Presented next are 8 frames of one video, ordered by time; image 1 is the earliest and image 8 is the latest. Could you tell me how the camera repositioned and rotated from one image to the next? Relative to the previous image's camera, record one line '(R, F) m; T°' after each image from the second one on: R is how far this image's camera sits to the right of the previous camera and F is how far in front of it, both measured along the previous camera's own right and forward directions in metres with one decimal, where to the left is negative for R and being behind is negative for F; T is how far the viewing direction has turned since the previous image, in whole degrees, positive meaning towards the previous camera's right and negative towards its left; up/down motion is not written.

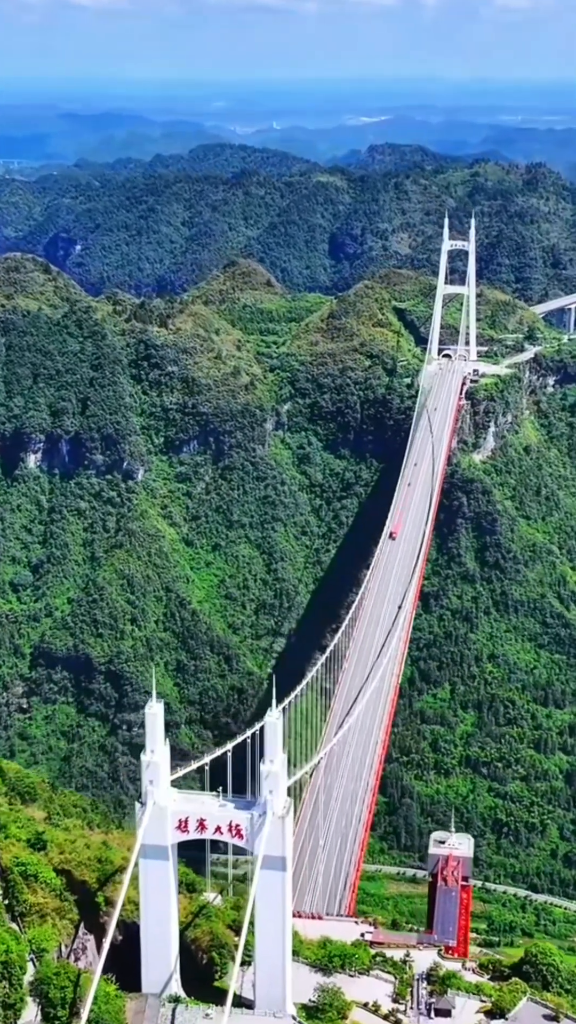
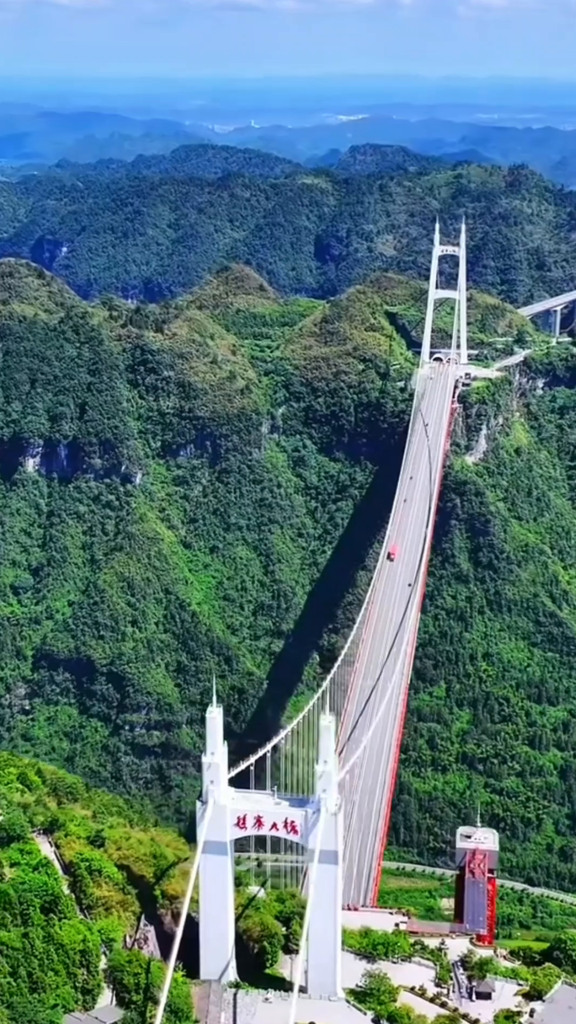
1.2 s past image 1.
(-0.8, -1.0) m; +1°
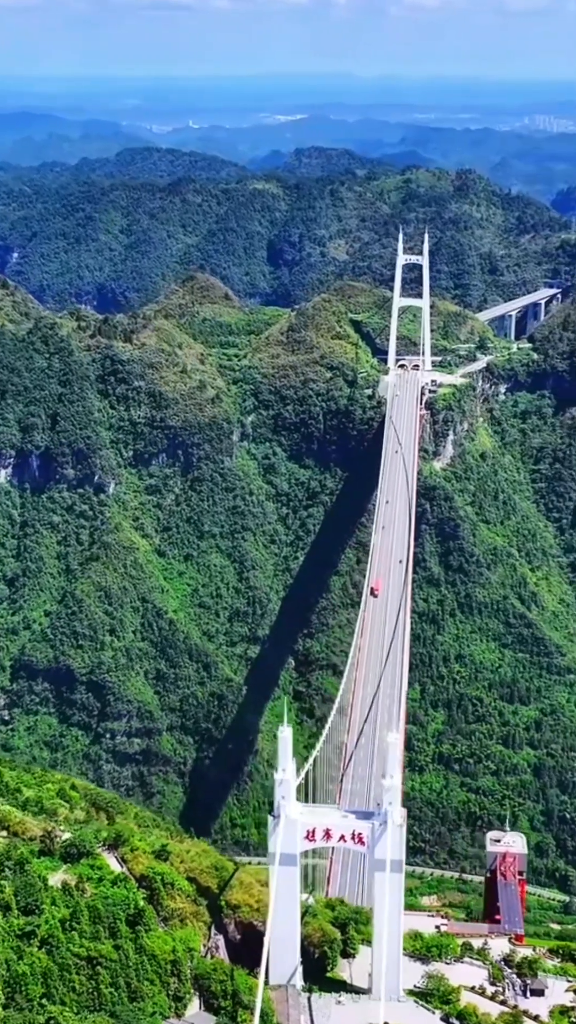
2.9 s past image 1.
(-1.4, -0.9) m; +2°
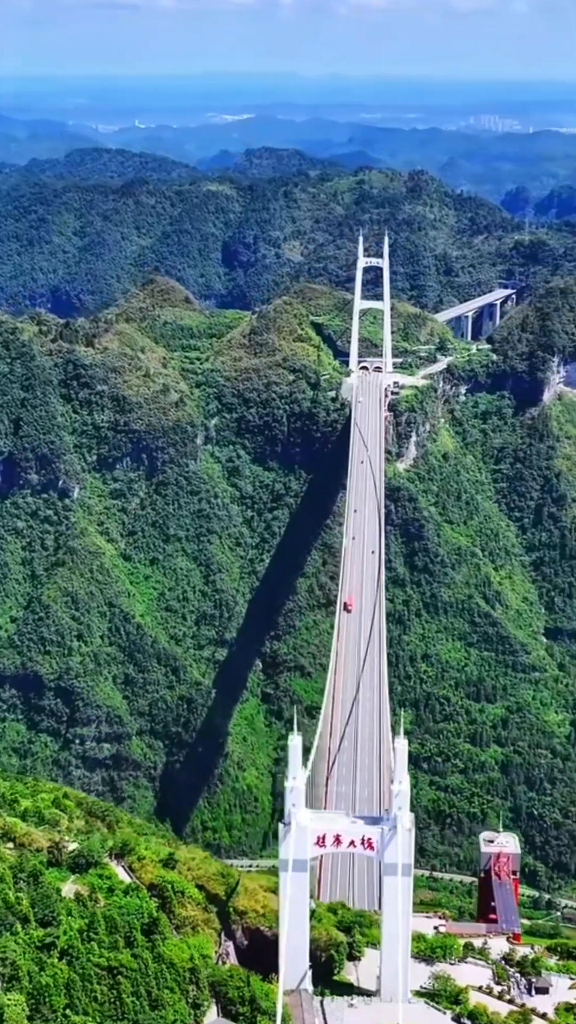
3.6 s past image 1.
(-0.6, -0.2) m; +2°
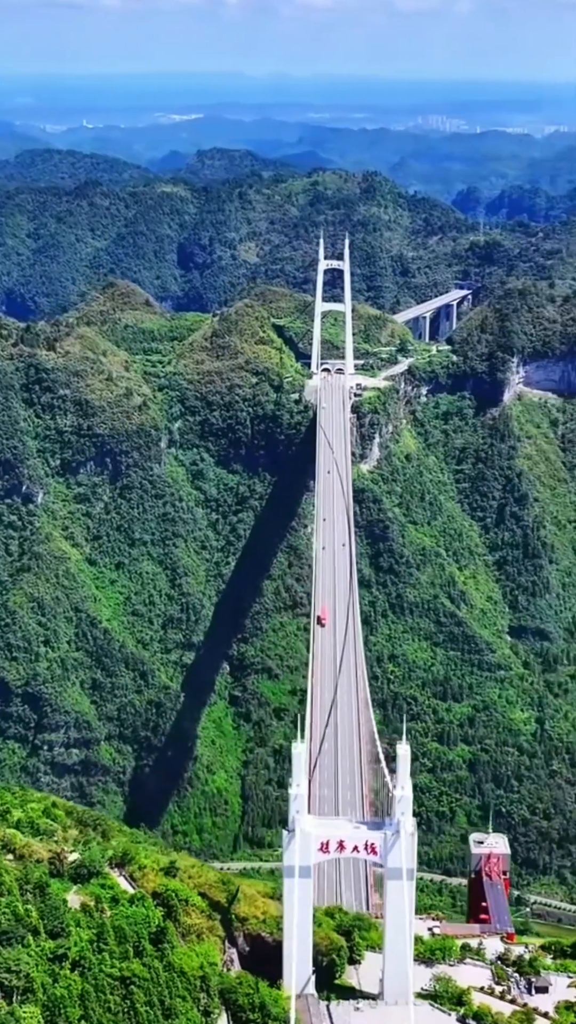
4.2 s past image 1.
(-0.6, -0.2) m; +2°
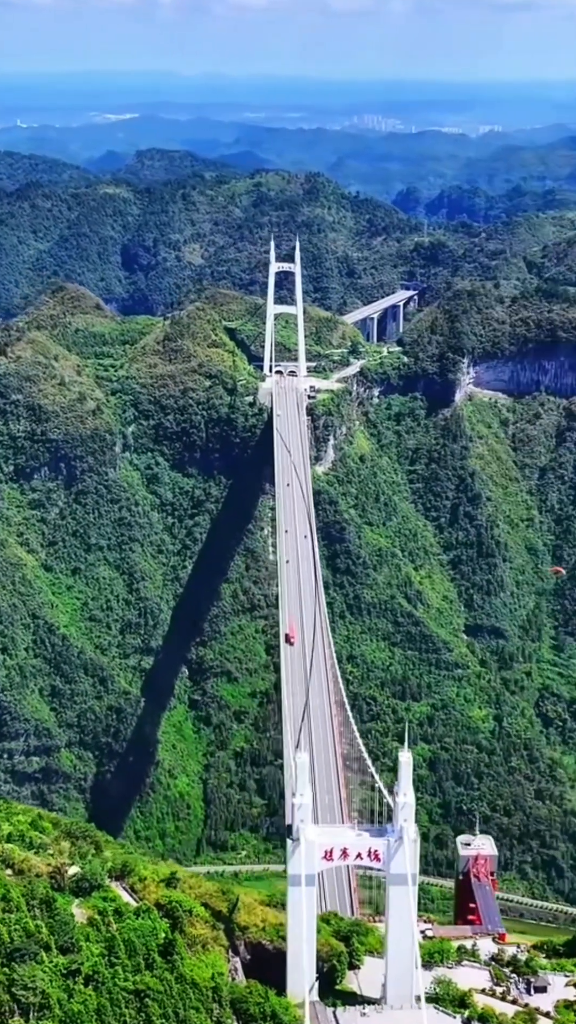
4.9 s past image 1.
(-0.7, -0.1) m; +2°
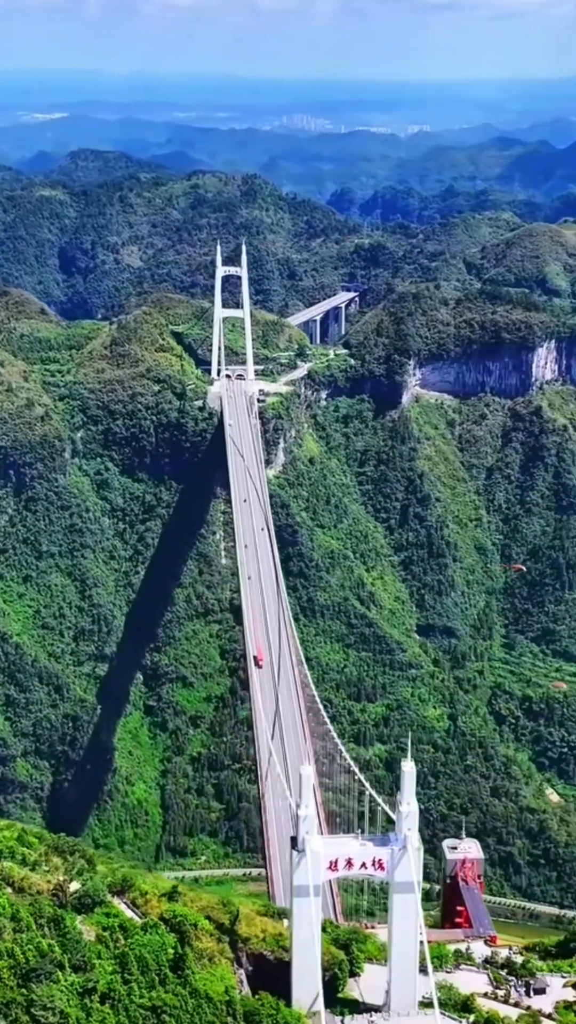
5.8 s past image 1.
(-0.8, -0.1) m; +3°
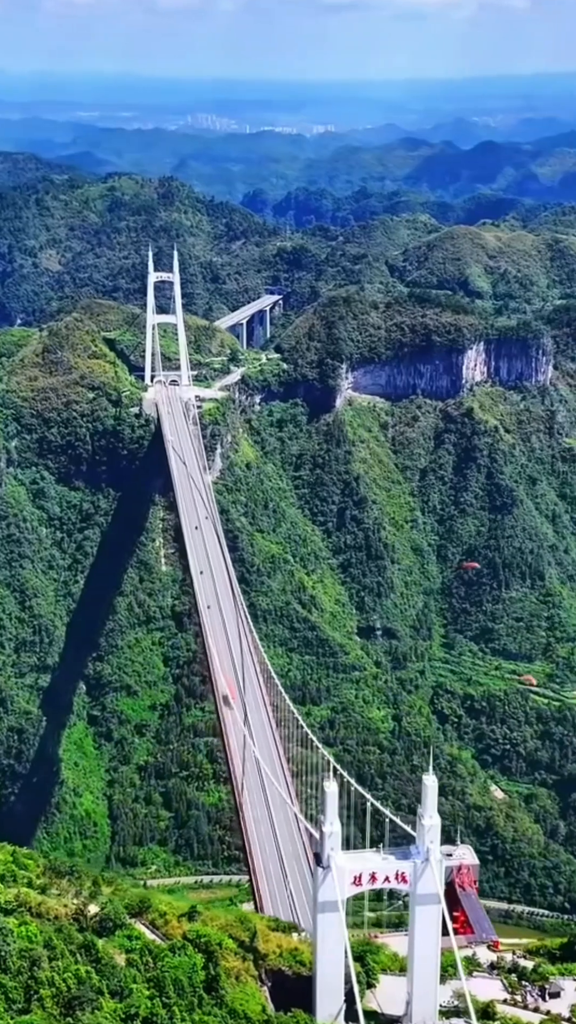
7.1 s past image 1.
(-1.3, 0.0) m; +3°
